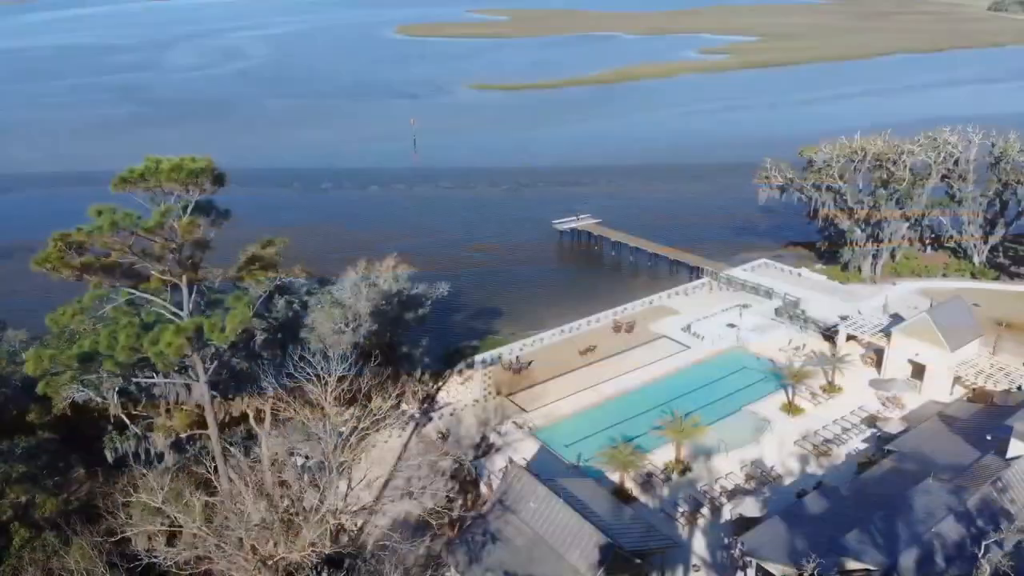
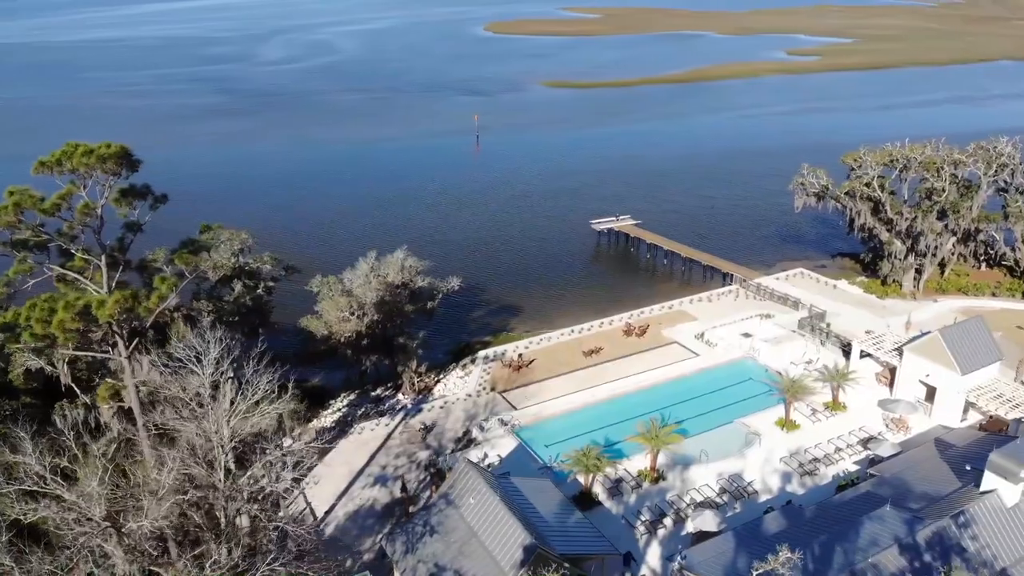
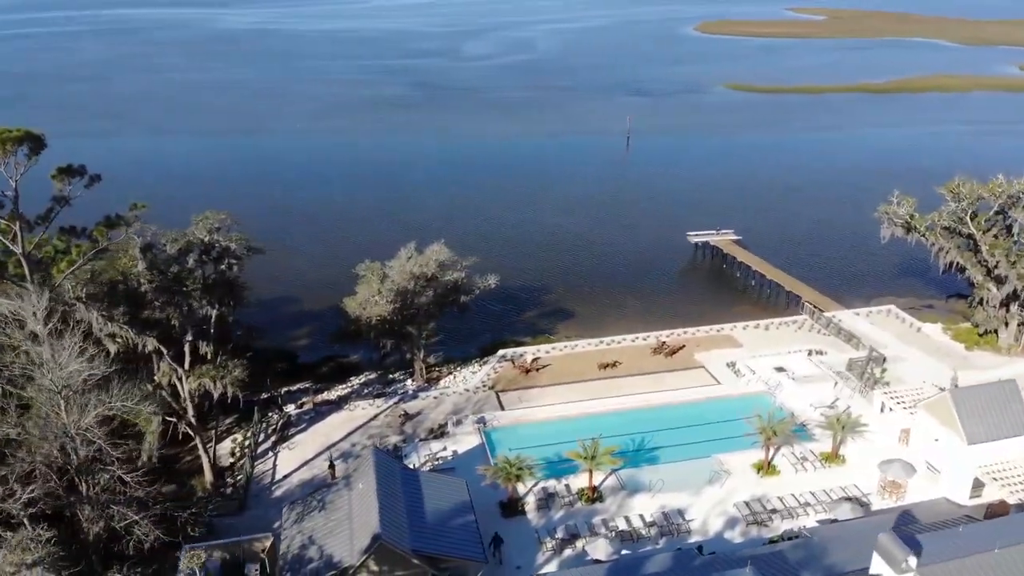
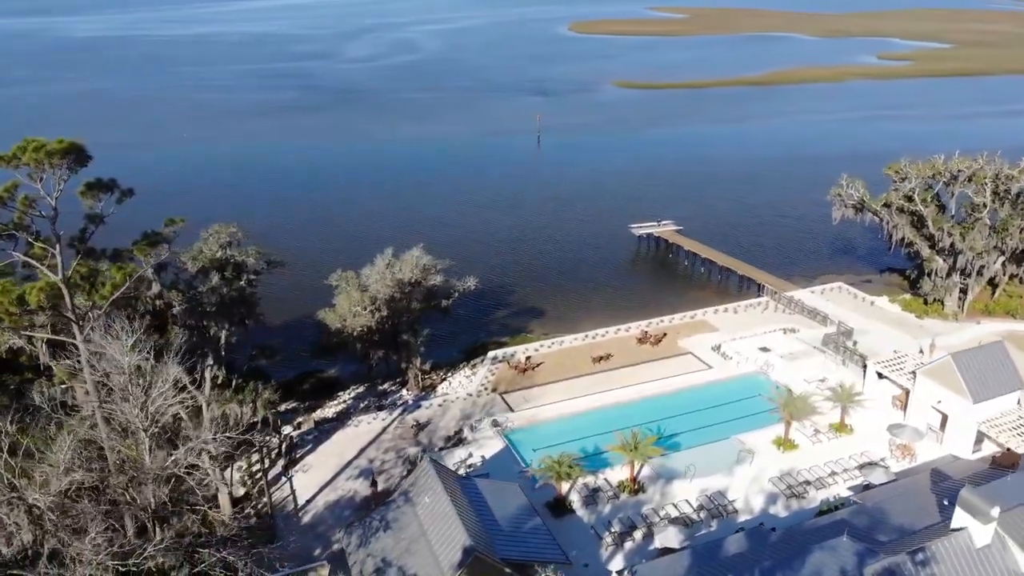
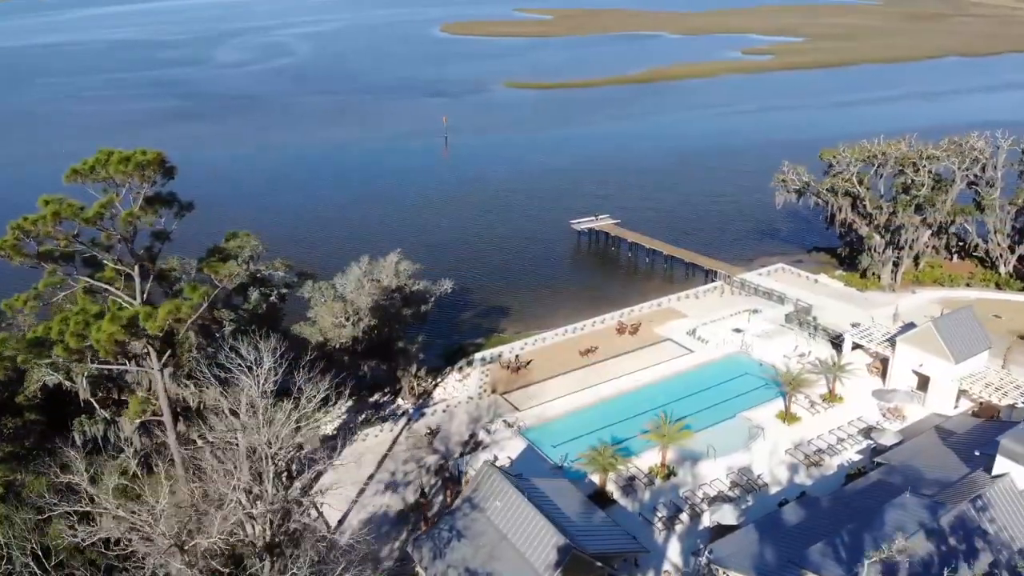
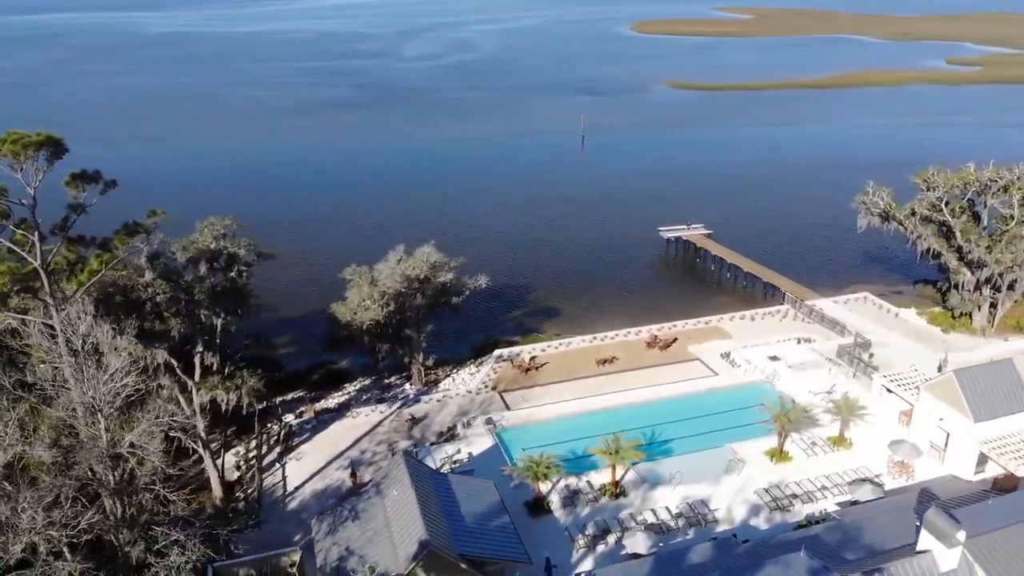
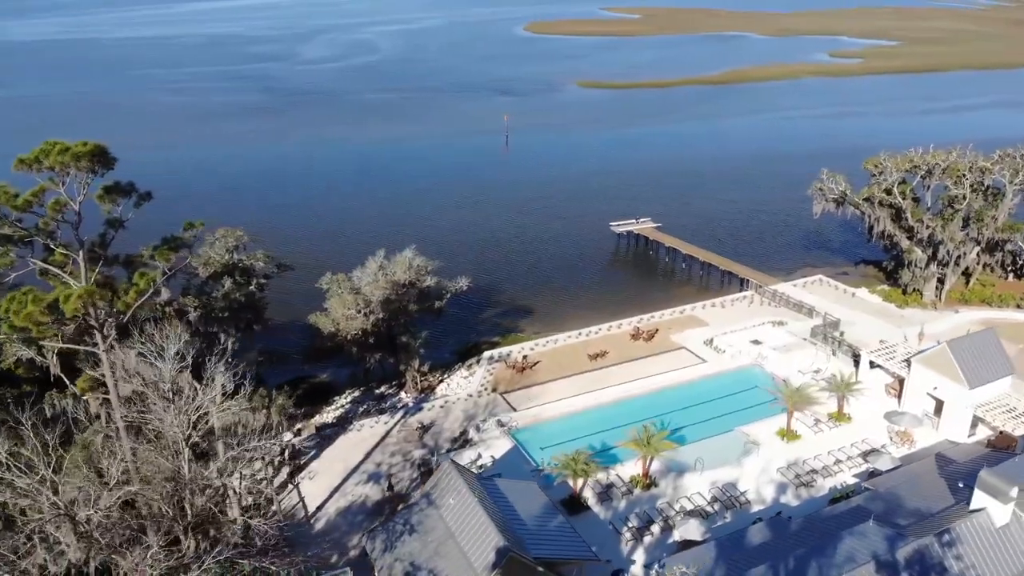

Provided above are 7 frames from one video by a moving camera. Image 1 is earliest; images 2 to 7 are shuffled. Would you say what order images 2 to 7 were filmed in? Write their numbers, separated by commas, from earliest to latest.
5, 2, 7, 4, 6, 3
